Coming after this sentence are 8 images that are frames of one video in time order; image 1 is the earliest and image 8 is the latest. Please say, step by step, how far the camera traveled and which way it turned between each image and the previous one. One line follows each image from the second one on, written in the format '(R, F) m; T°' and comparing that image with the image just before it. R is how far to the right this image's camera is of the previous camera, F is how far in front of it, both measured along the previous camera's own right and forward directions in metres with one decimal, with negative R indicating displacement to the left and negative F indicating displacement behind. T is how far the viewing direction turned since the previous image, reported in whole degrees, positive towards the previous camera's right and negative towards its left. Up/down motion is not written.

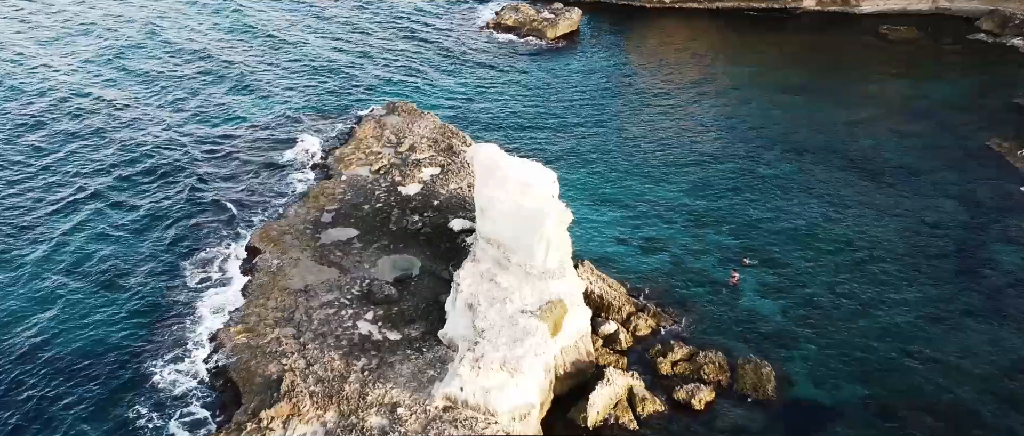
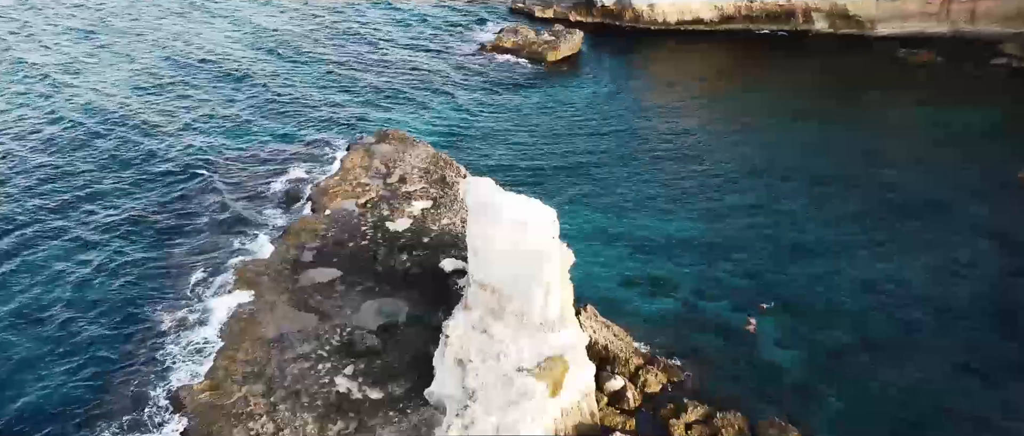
(+0.2, +2.7) m; 0°
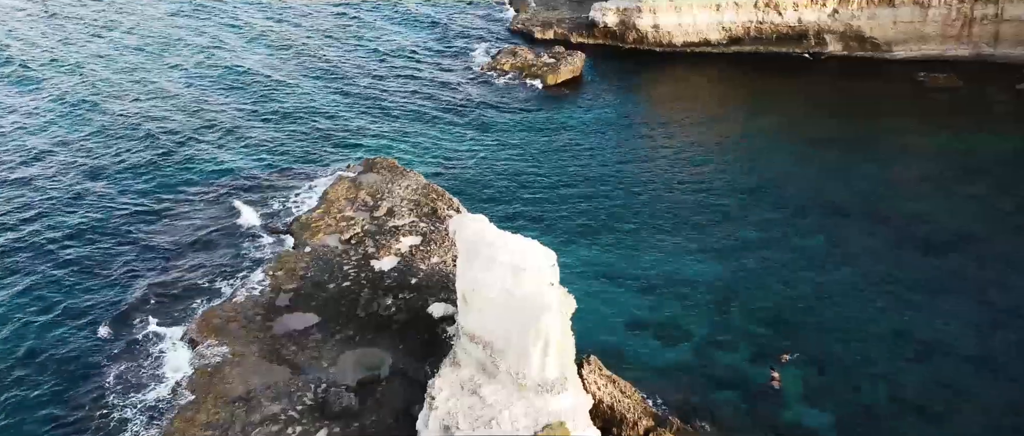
(+0.2, +2.8) m; 0°
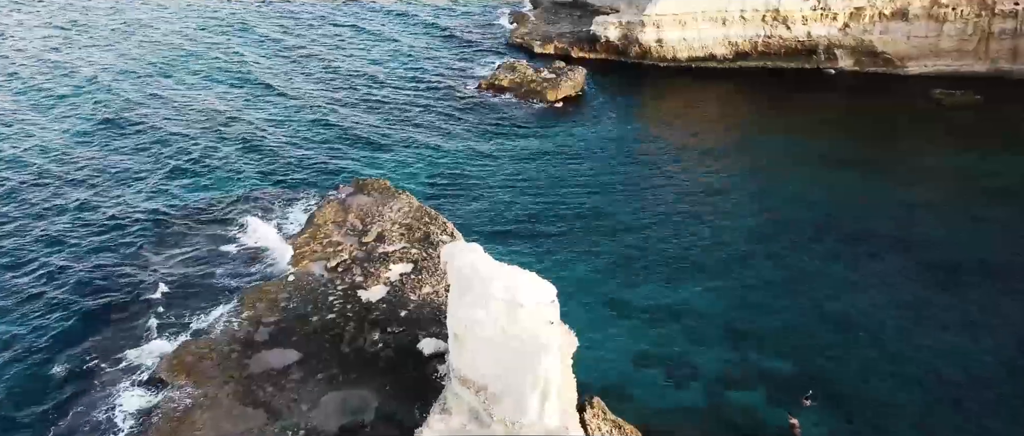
(+0.1, +2.0) m; 0°
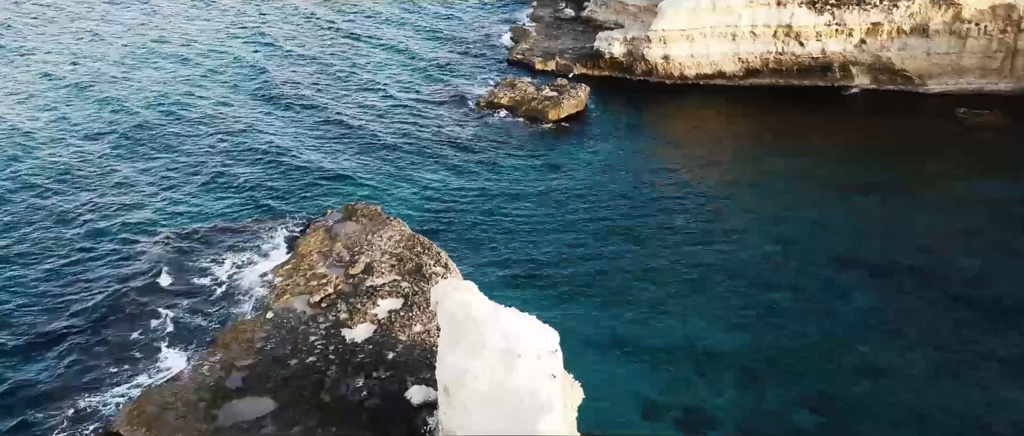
(+0.1, +2.4) m; 0°
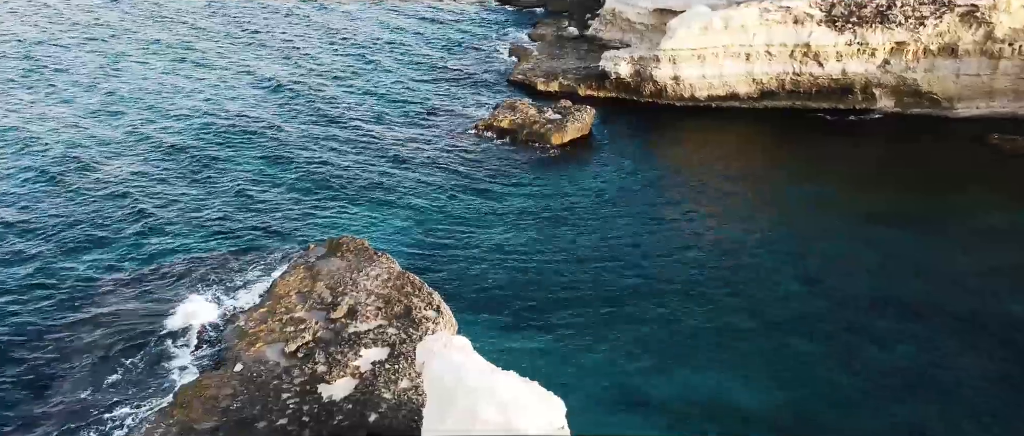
(+0.1, +3.0) m; 0°
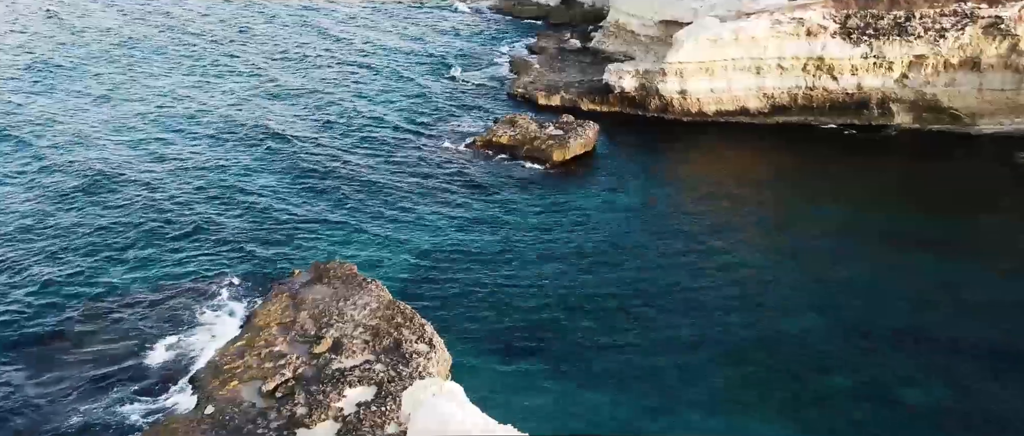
(+0.1, +2.1) m; 0°
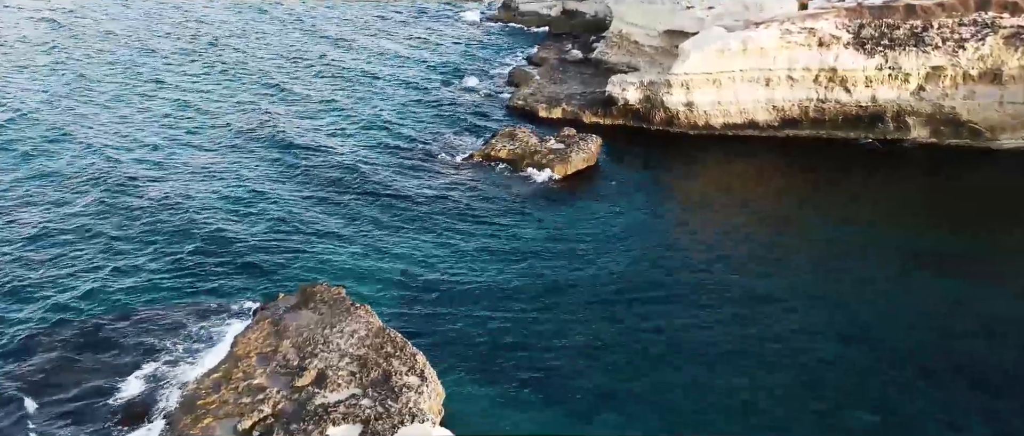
(0.0, +1.8) m; 0°
